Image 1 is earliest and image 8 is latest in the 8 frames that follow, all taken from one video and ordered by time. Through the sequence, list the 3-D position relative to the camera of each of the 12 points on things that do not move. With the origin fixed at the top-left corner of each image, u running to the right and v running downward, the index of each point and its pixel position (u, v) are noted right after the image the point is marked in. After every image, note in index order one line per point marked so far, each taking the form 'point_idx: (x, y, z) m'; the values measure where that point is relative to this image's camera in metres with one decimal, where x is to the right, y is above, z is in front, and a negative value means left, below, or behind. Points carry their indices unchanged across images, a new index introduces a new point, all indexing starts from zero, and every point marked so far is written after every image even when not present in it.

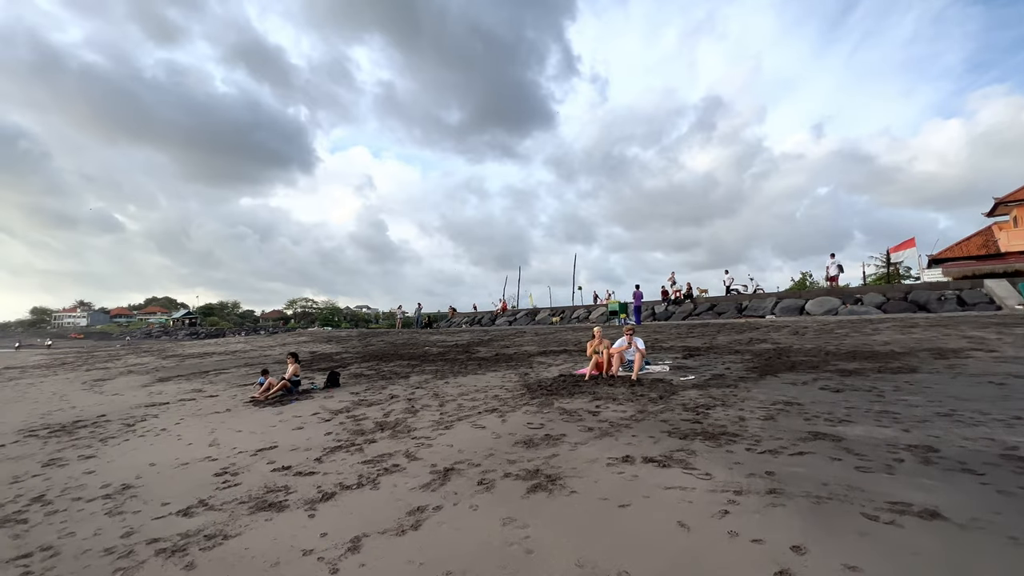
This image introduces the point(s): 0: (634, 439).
0: (+1.5, -1.8, +5.4) m
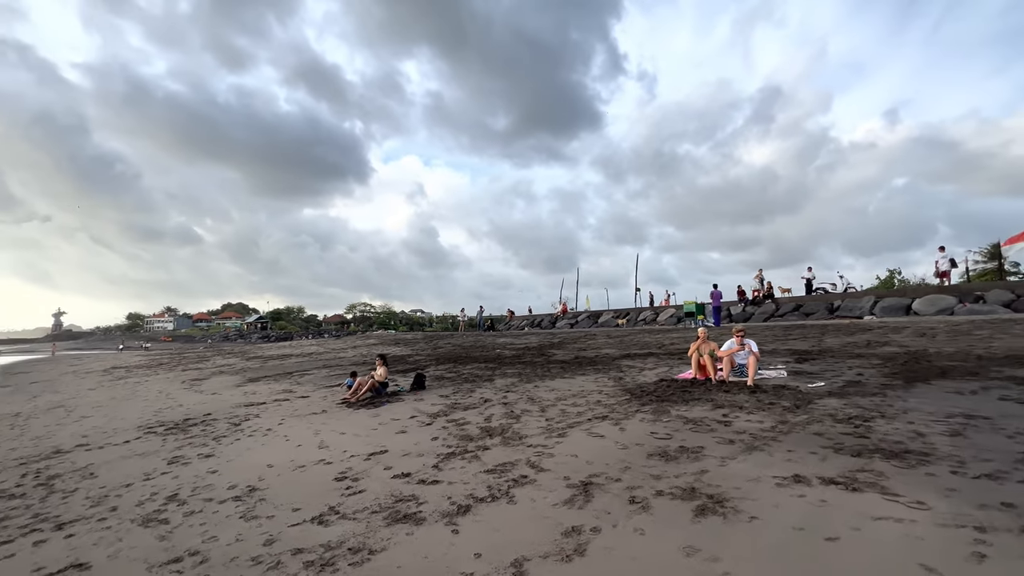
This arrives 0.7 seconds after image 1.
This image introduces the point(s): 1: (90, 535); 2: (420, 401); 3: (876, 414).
0: (+2.9, -1.7, +4.7) m
1: (-4.0, -2.3, +4.2) m
2: (-1.8, -2.3, +9.0) m
3: (+4.6, -1.6, +5.7) m
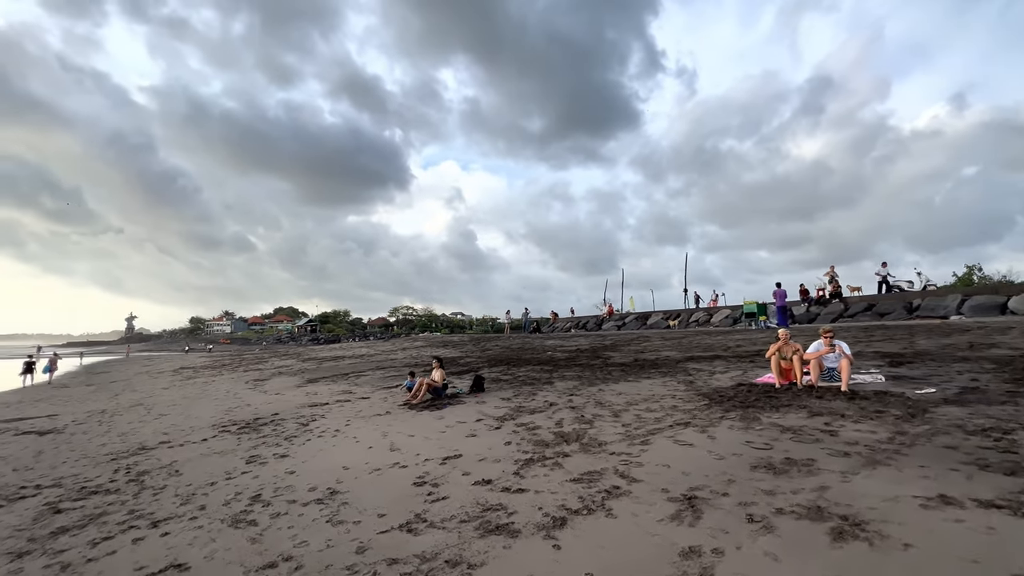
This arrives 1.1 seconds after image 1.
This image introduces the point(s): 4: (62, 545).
0: (+3.8, -1.7, +4.1) m
1: (-3.1, -2.3, +4.2) m
2: (-0.6, -2.3, +8.8) m
3: (+5.5, -1.5, +4.9) m
4: (-4.3, -2.4, +4.2) m
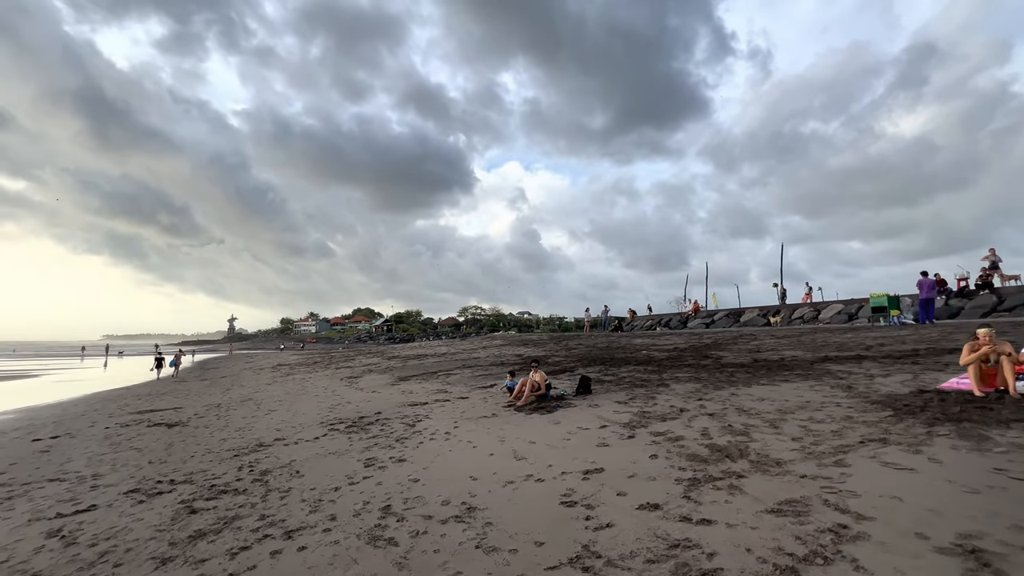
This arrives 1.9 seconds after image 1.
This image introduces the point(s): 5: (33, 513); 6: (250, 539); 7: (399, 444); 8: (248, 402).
0: (+5.2, -1.5, +2.7) m
1: (-1.6, -2.2, +3.8) m
2: (+1.6, -2.2, +8.0) m
3: (+7.0, -1.3, +3.3) m
4: (-2.8, -2.4, +4.0) m
5: (-5.8, -2.7, +5.5) m
6: (-2.4, -2.3, +4.2) m
7: (-1.8, -2.5, +7.0) m
8: (-7.8, -3.4, +13.3) m
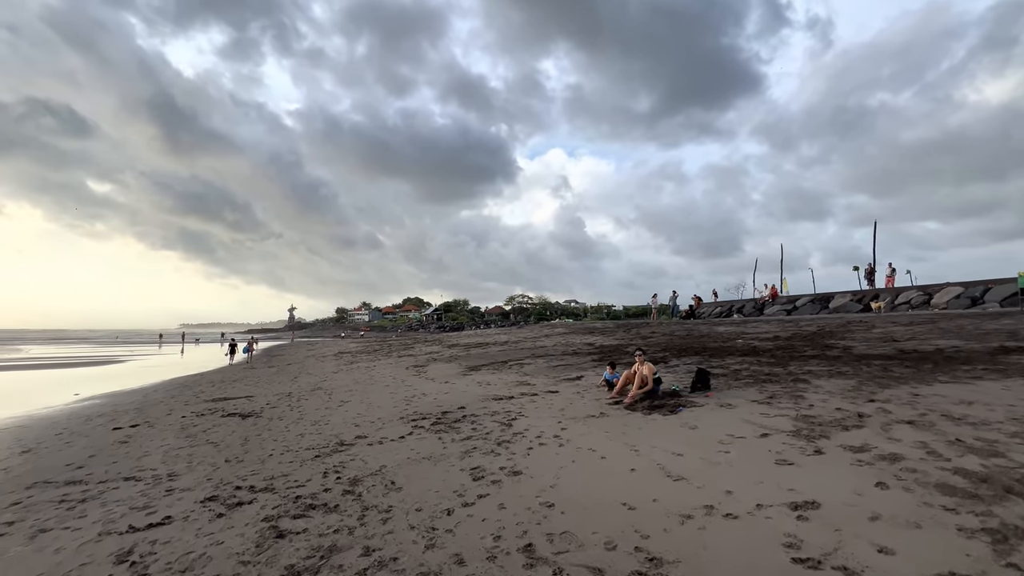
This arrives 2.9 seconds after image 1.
0: (+6.4, -1.2, +0.9) m
1: (-0.3, -2.0, +2.7) m
2: (+3.3, -1.8, +6.5) m
3: (+8.2, -1.0, +1.2) m
4: (-1.4, -2.1, +3.0) m
5: (-4.3, -2.5, +4.7) m
6: (-1.1, -2.1, +3.1) m
7: (-0.1, -2.1, +5.9) m
8: (-5.5, -3.0, +12.8) m
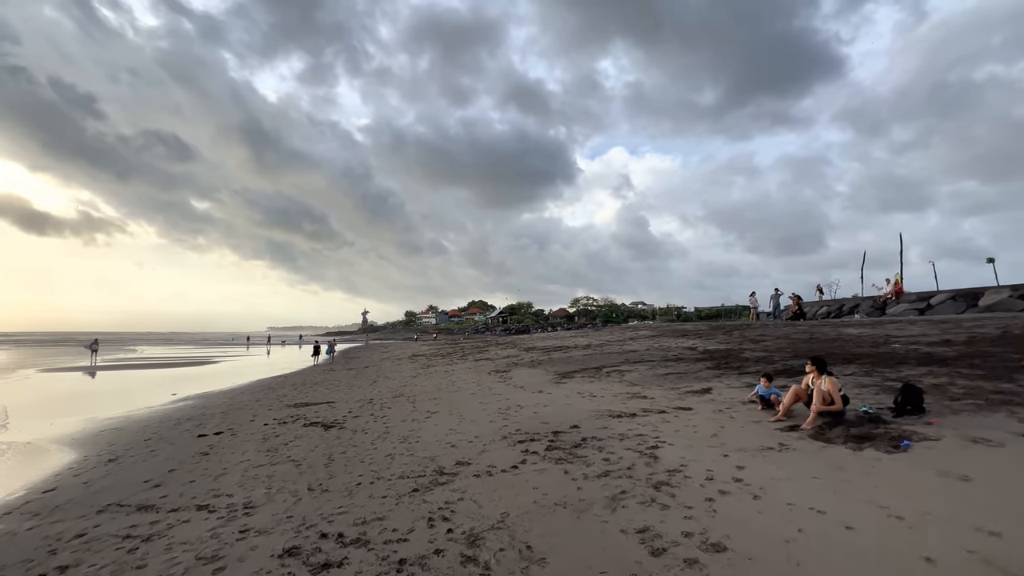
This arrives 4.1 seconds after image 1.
0: (+7.2, -0.9, -1.7) m
1: (+0.9, -1.8, +1.0) m
2: (+4.9, -1.6, +4.4) m
3: (+9.1, -0.7, -1.5) m
4: (-0.2, -2.0, +1.5) m
5: (-2.8, -2.4, +3.6) m
6: (+0.1, -1.9, +1.6) m
7: (+1.5, -2.0, +4.2) m
8: (-2.9, -2.9, +11.8) m
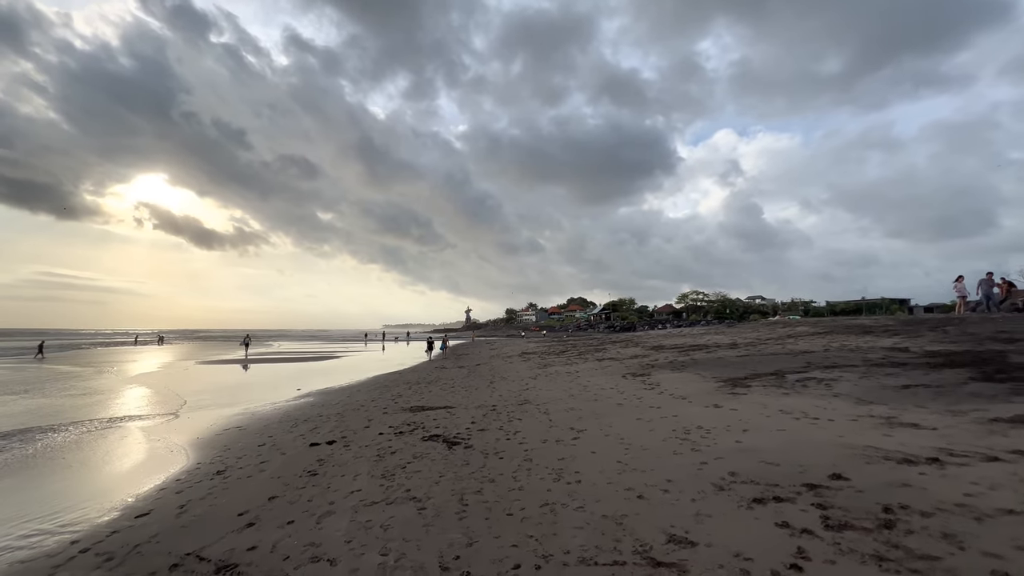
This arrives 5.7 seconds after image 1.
0: (+7.3, -0.5, -5.6) m
1: (+1.8, -1.5, -1.6) m
2: (+6.4, -1.2, +0.8) m
3: (+9.2, -0.2, -5.9) m
4: (+0.8, -1.7, -0.9) m
5: (-1.3, -2.1, +1.8) m
6: (+1.2, -1.6, -0.9) m
7: (+3.0, -1.6, +1.4) m
8: (+0.4, -2.6, +9.7) m
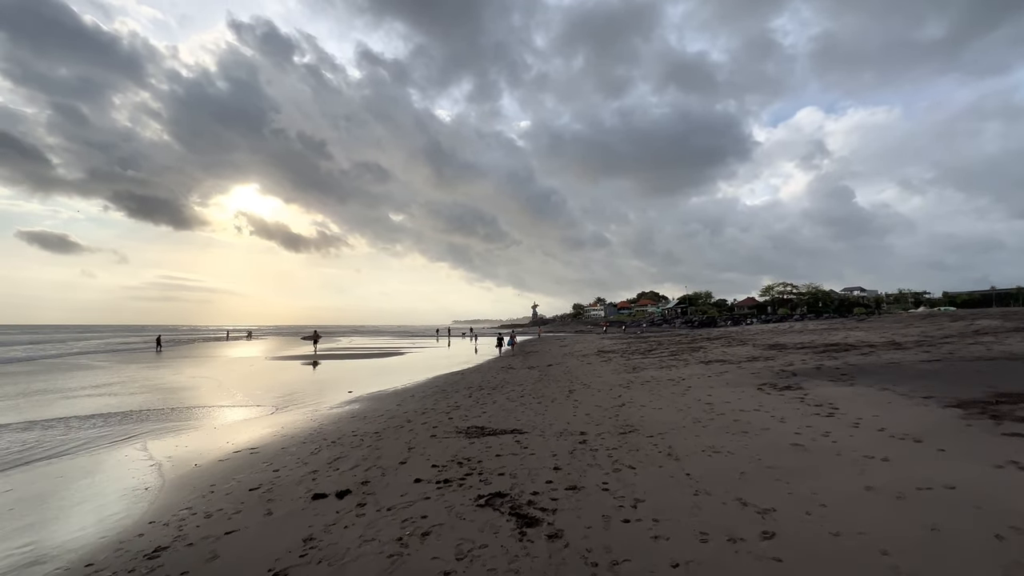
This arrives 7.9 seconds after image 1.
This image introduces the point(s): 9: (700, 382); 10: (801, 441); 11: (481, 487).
0: (+6.4, -0.2, -9.8) m
1: (+1.5, -1.2, -5.1) m
2: (+6.5, -0.8, -3.4) m
3: (+8.3, +0.1, -10.4) m
4: (+0.7, -1.4, -4.3) m
5: (-1.0, -1.8, -1.3) m
6: (+1.1, -1.3, -4.3) m
7: (+3.2, -1.3, -2.3) m
8: (+1.8, -2.2, +6.3) m
9: (+4.7, -2.3, +11.3) m
10: (+3.8, -2.0, +5.9) m
11: (-0.3, -2.3, +5.3) m
